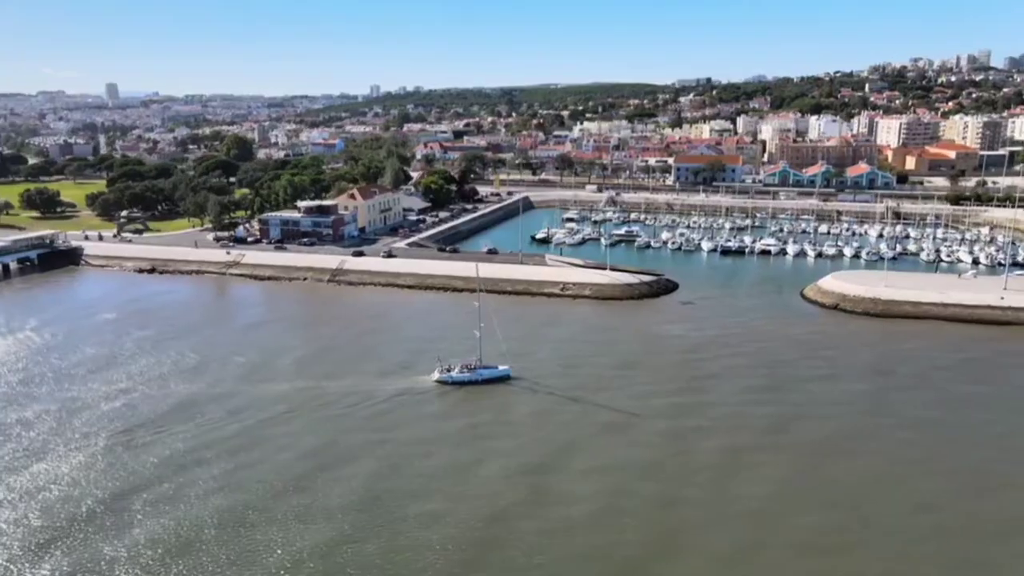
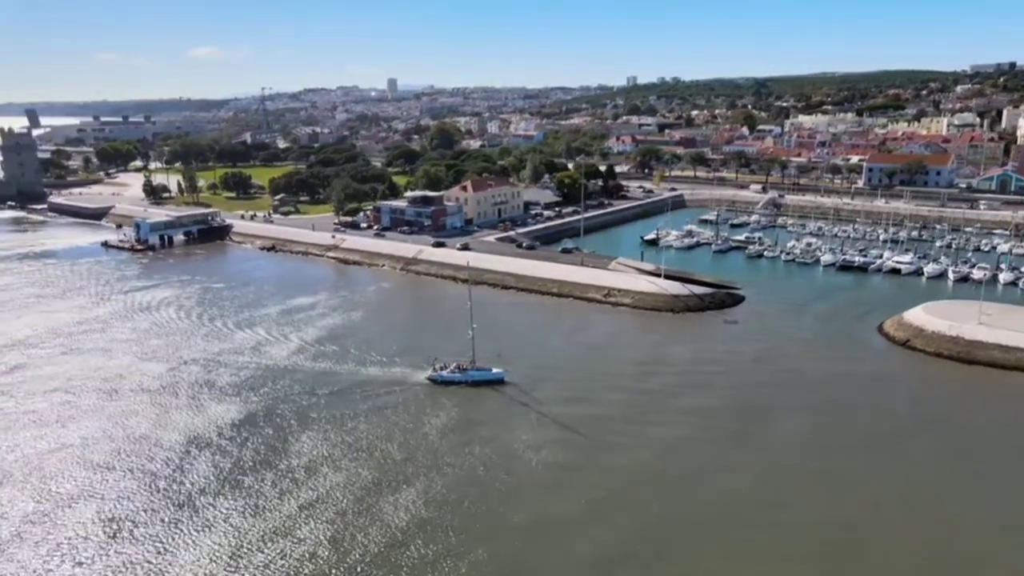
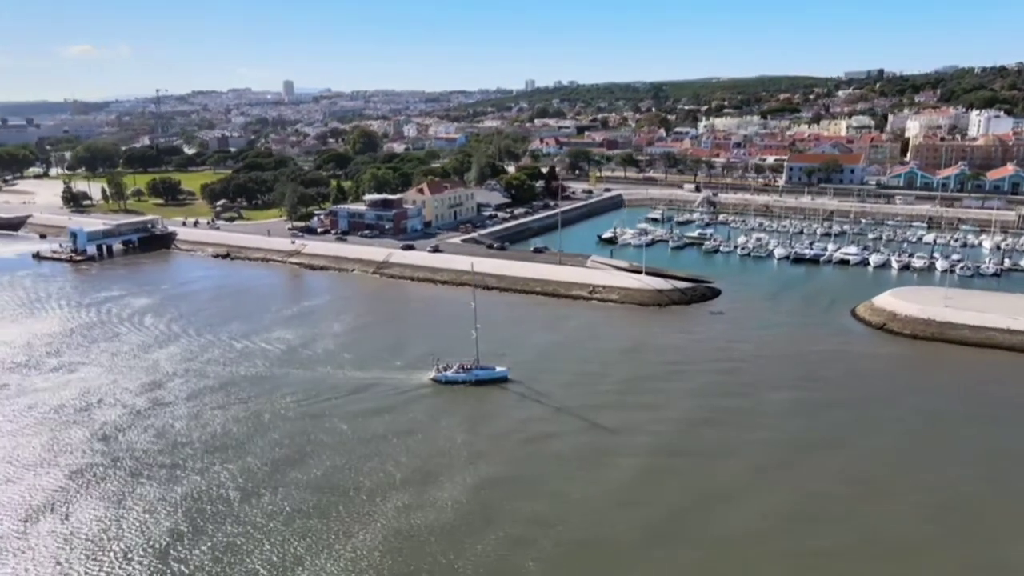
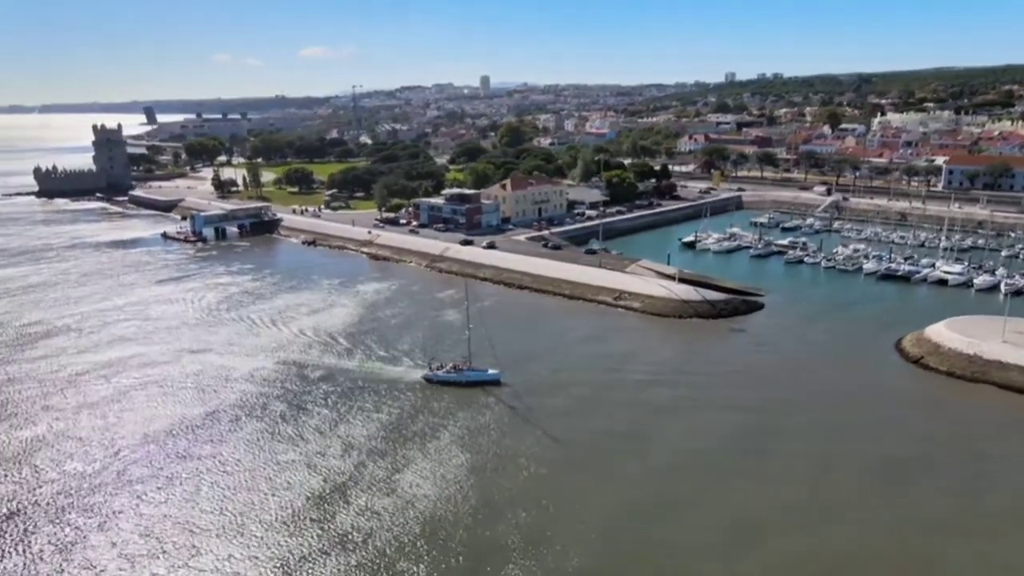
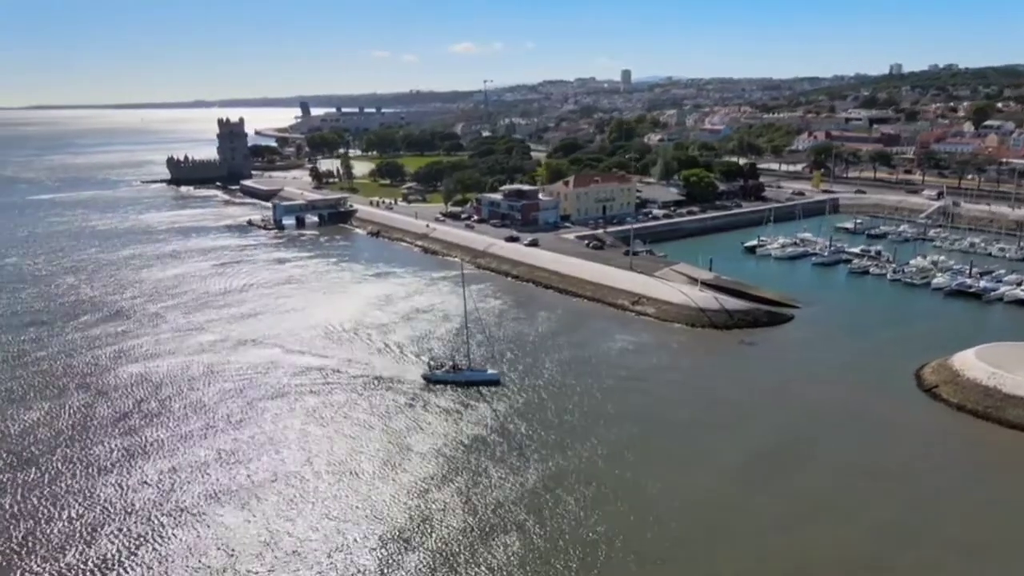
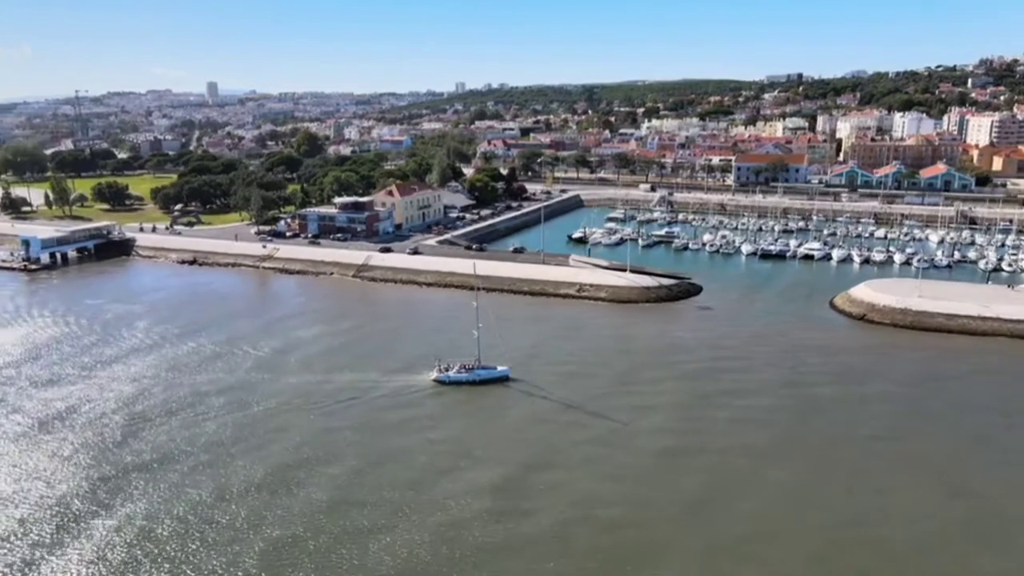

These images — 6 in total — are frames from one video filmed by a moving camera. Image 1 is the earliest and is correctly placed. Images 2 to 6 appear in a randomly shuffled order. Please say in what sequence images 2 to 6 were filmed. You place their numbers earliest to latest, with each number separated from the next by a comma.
6, 3, 2, 4, 5
